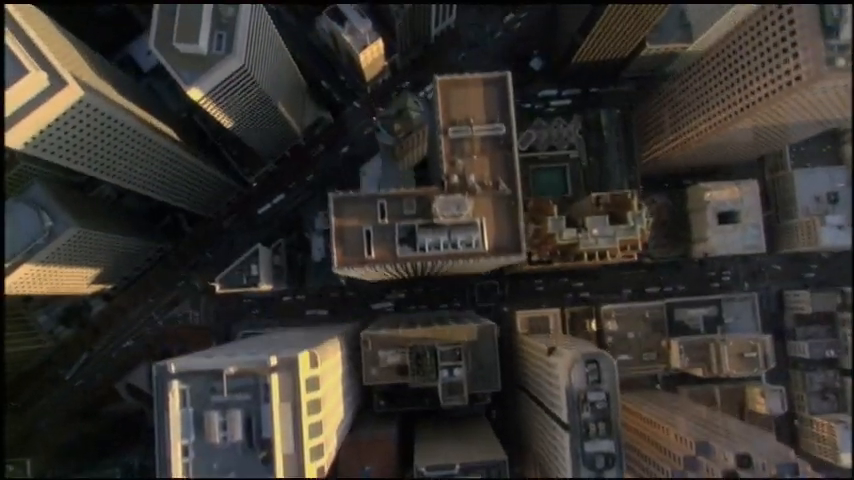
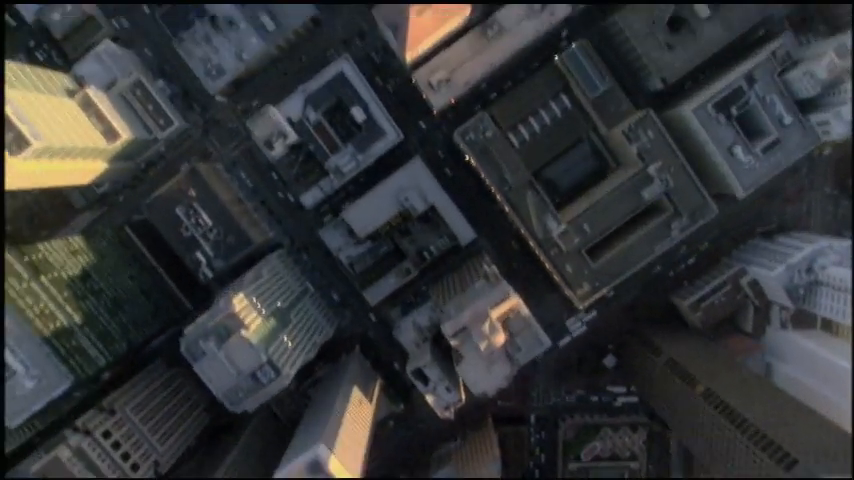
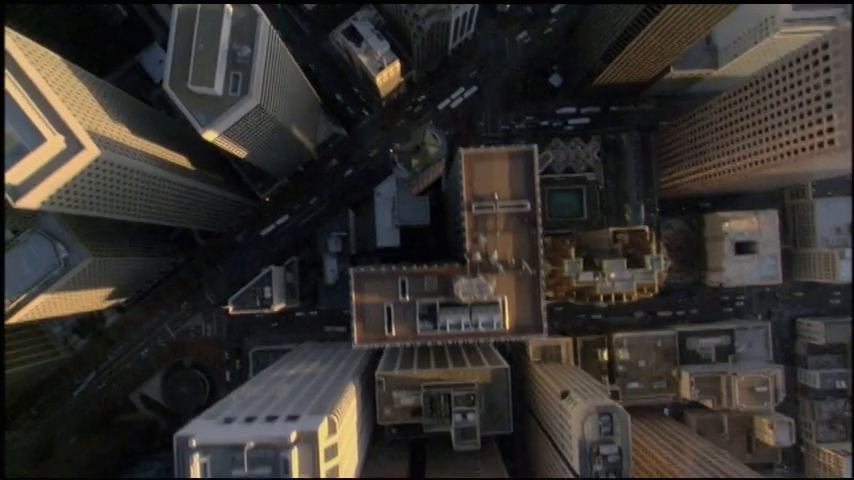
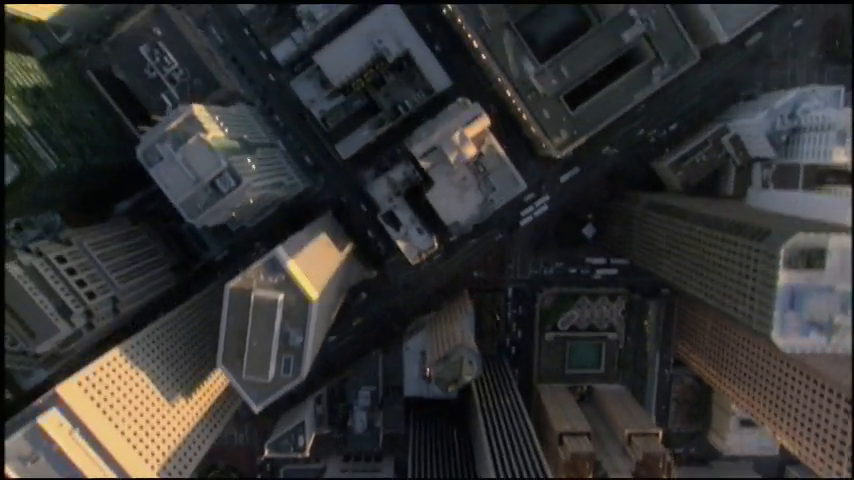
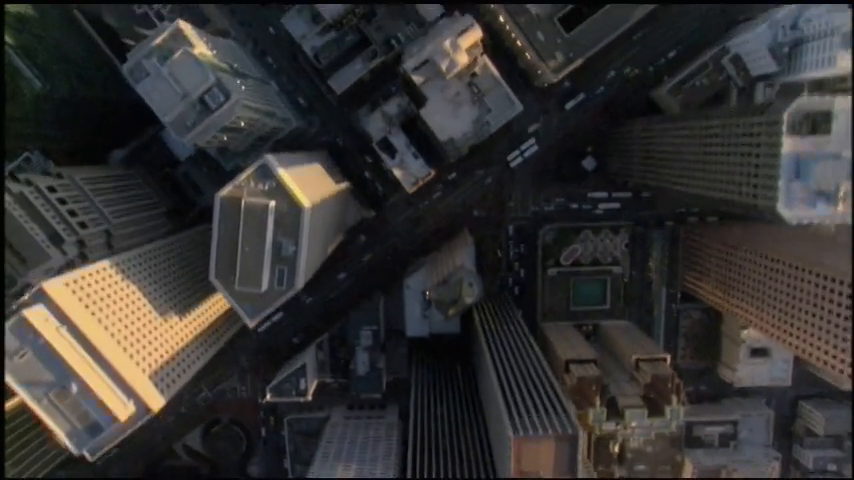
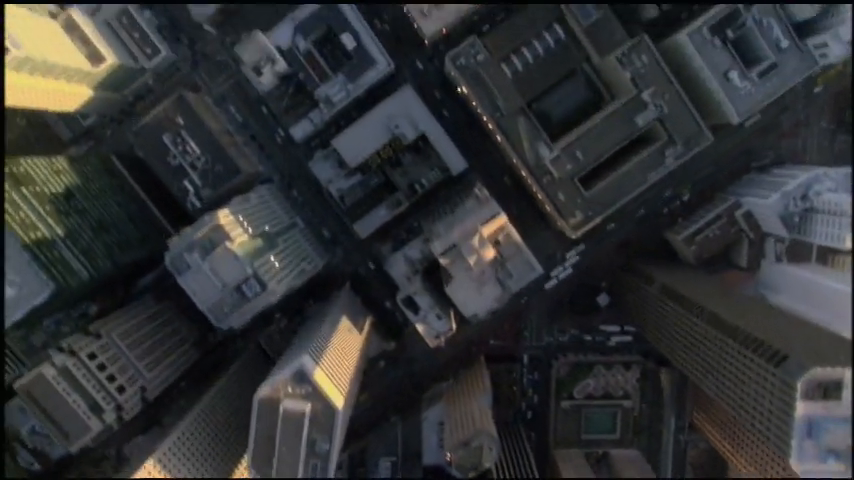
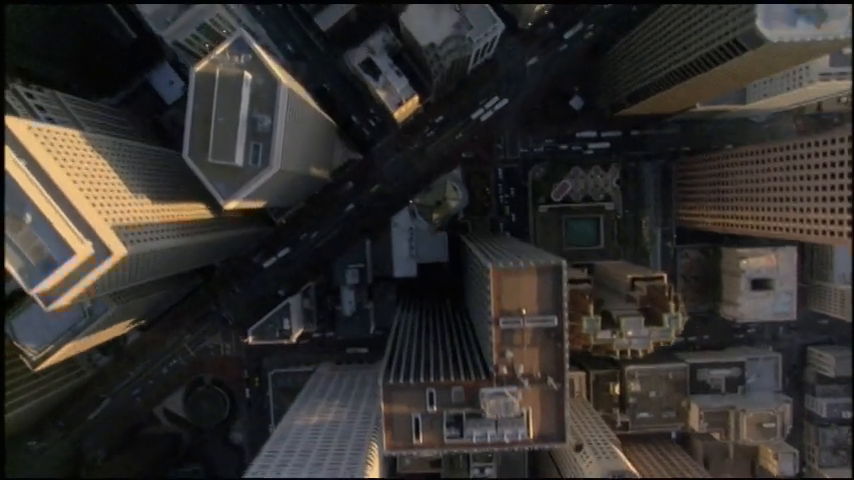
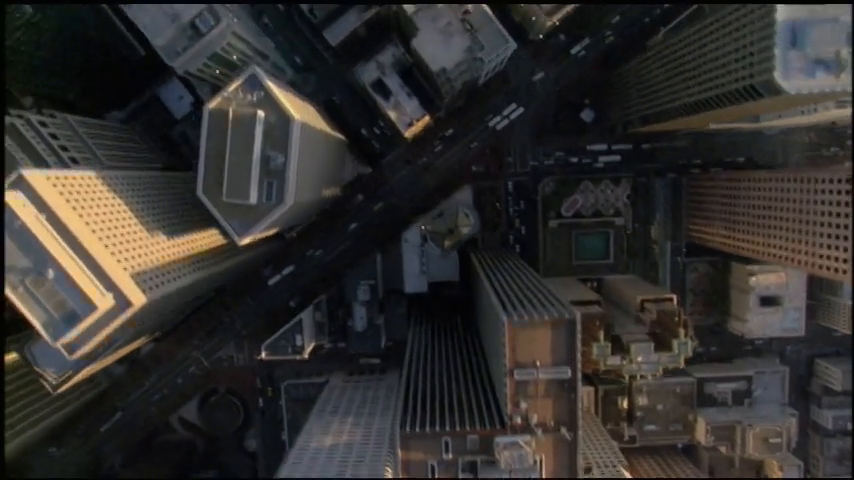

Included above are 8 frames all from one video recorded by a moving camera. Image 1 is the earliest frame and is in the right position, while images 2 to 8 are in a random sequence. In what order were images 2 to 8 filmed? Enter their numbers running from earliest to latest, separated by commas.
3, 7, 8, 5, 4, 6, 2
